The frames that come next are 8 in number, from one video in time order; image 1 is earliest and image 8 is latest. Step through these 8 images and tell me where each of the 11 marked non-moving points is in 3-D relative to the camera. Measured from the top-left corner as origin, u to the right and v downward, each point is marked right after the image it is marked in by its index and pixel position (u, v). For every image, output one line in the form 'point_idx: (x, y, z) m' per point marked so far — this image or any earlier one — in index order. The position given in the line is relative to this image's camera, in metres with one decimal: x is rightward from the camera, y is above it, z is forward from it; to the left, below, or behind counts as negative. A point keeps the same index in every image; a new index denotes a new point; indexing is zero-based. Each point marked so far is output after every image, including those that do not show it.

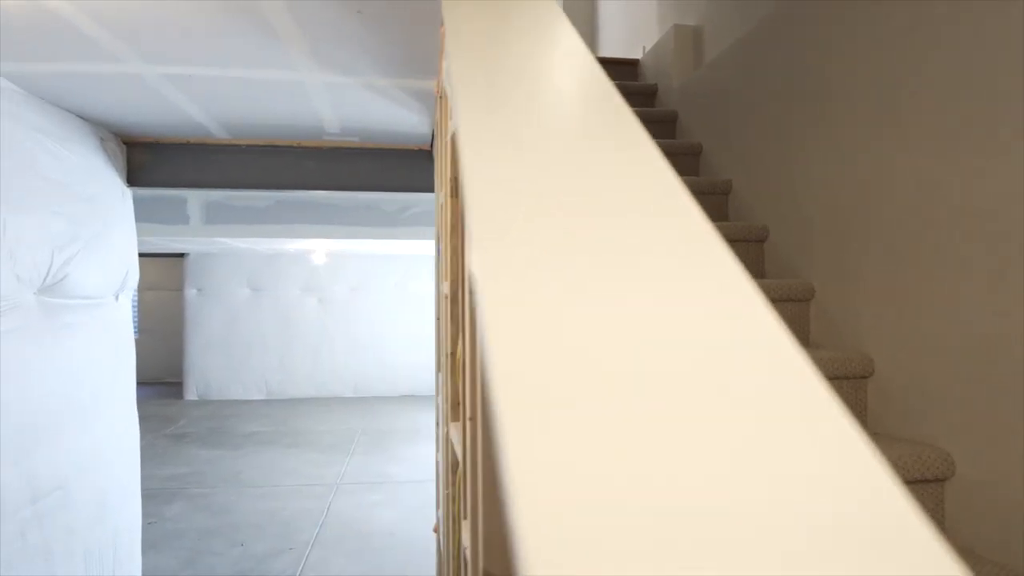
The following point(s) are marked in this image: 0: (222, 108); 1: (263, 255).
0: (-1.1, +0.7, +2.8) m
1: (-3.5, +0.5, +10.0) m
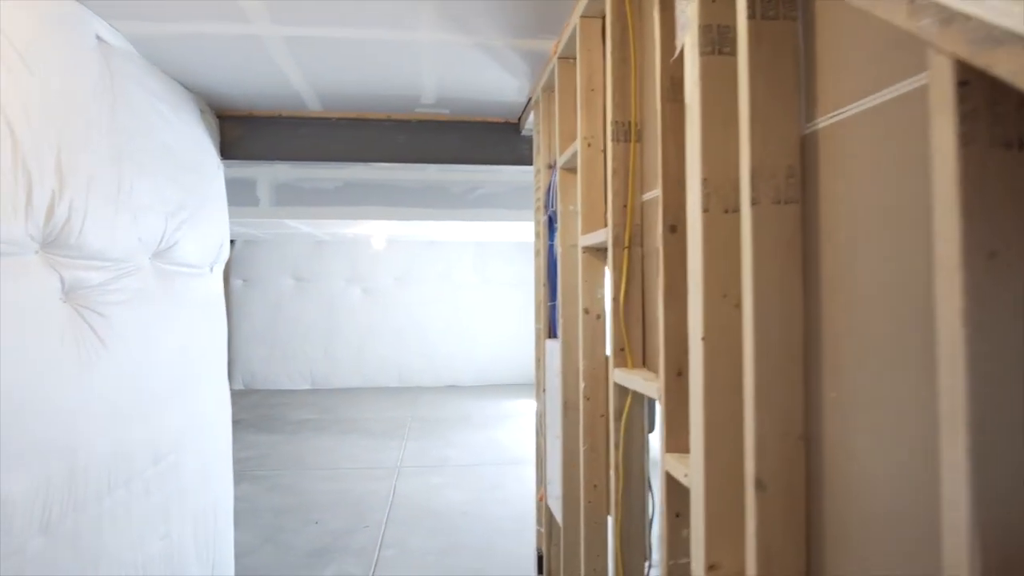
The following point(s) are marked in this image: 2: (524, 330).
0: (-0.7, +0.8, +2.8) m
1: (-2.9, +0.6, +10.0) m
2: (+0.2, -0.6, +10.3) m
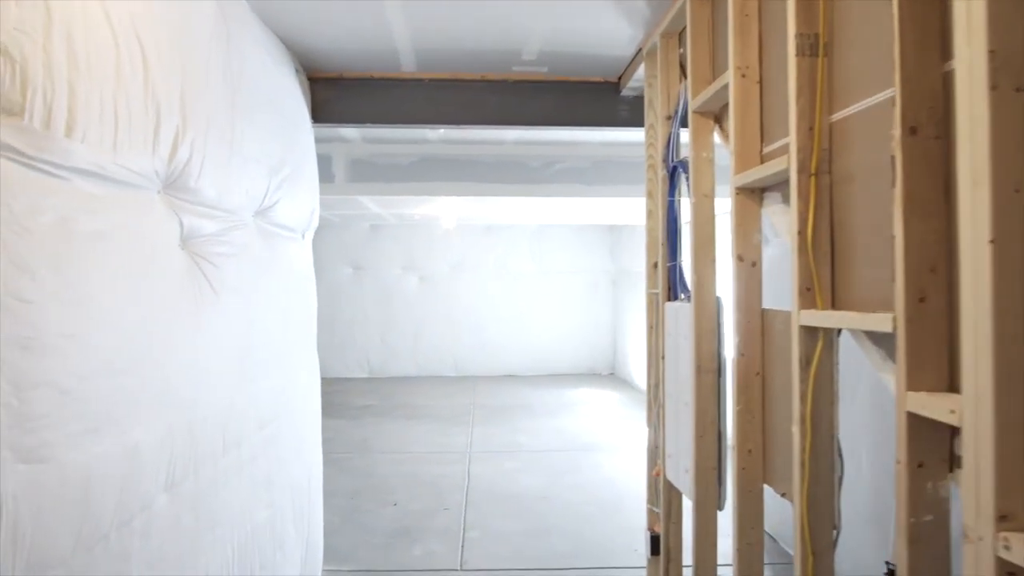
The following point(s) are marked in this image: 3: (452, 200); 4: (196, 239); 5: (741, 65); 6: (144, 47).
0: (-0.3, +1.0, +2.6) m
1: (-2.1, +0.7, +10.0) m
2: (+1.0, -0.4, +10.1) m
3: (-0.4, +0.7, +5.4) m
4: (-0.9, +0.1, +1.9) m
5: (+0.6, +0.6, +1.8) m
6: (-0.8, +0.5, +1.6) m
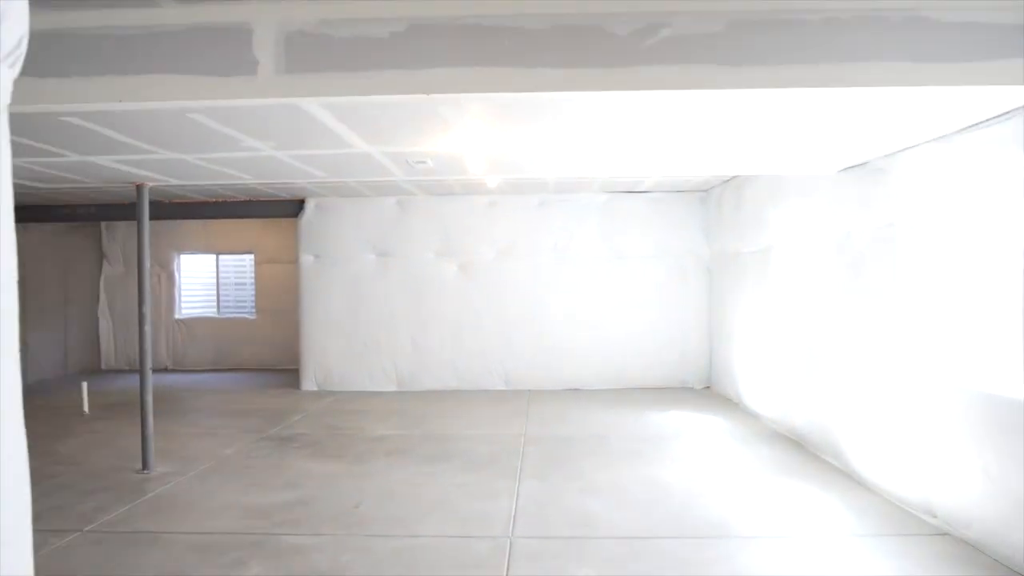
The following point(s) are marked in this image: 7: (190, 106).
0: (-0.3, +1.1, +0.4) m
1: (-1.4, +0.8, +7.9) m
2: (+1.7, -0.3, +7.8) m
3: (-0.1, +0.8, +3.2) m
4: (-0.9, +0.2, -0.2) m
5: (+0.6, +0.7, -0.5) m
6: (-0.9, +0.6, -0.6) m
7: (-1.3, +0.7, +2.8) m
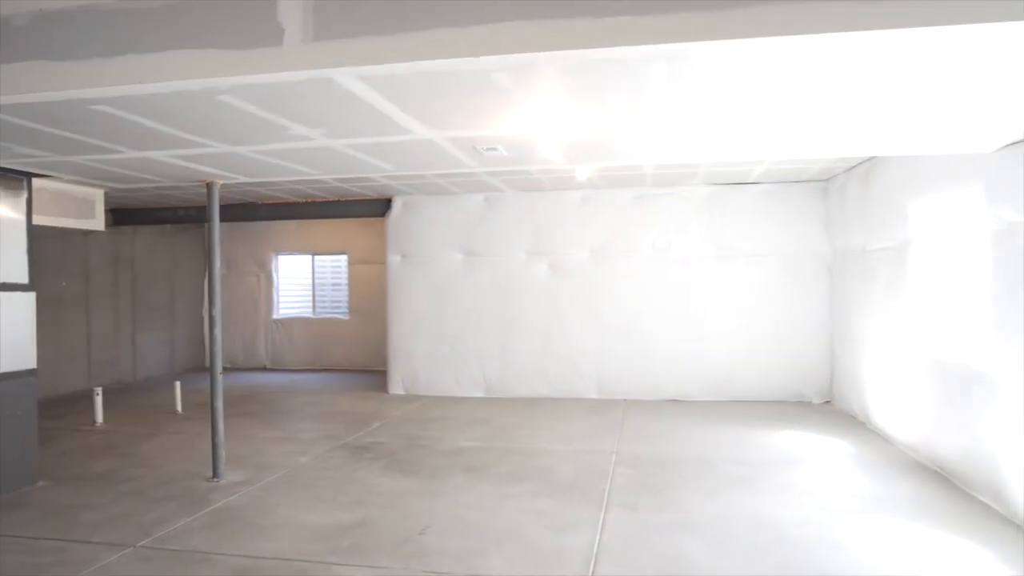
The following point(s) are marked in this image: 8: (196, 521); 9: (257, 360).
0: (-0.4, +1.1, 0.0) m
1: (-0.4, +0.8, +7.6) m
2: (+2.7, -0.3, +6.9) m
3: (+0.1, +0.8, +2.7) m
4: (-1.1, +0.2, -0.6) m
5: (+0.3, +0.7, -1.0) m
6: (-1.1, +0.6, -0.9) m
7: (-1.0, +0.7, +2.5) m
8: (-1.7, -1.3, +3.8) m
9: (-3.9, -1.1, +10.7) m
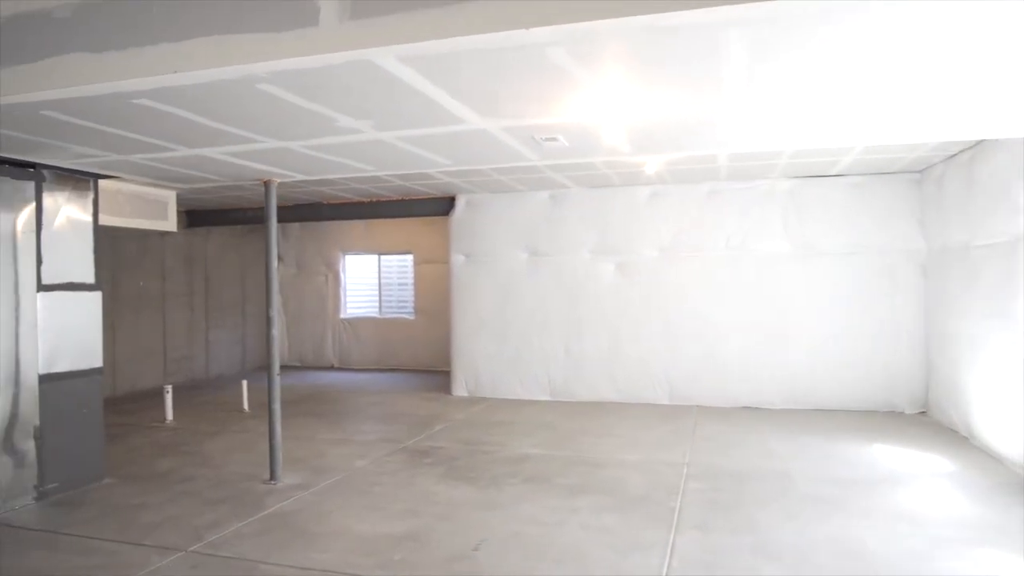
0: (-0.4, +1.1, -0.2) m
1: (+0.3, +0.8, +7.3) m
2: (+3.3, -0.3, +6.4) m
3: (+0.3, +0.8, +2.4) m
4: (-1.2, +0.2, -0.7) m
5: (+0.2, +0.7, -1.3) m
6: (-1.3, +0.6, -1.1) m
7: (-0.9, +0.7, +2.3) m
8: (-1.4, -1.3, +3.7) m
9: (-2.9, -1.1, +10.8) m
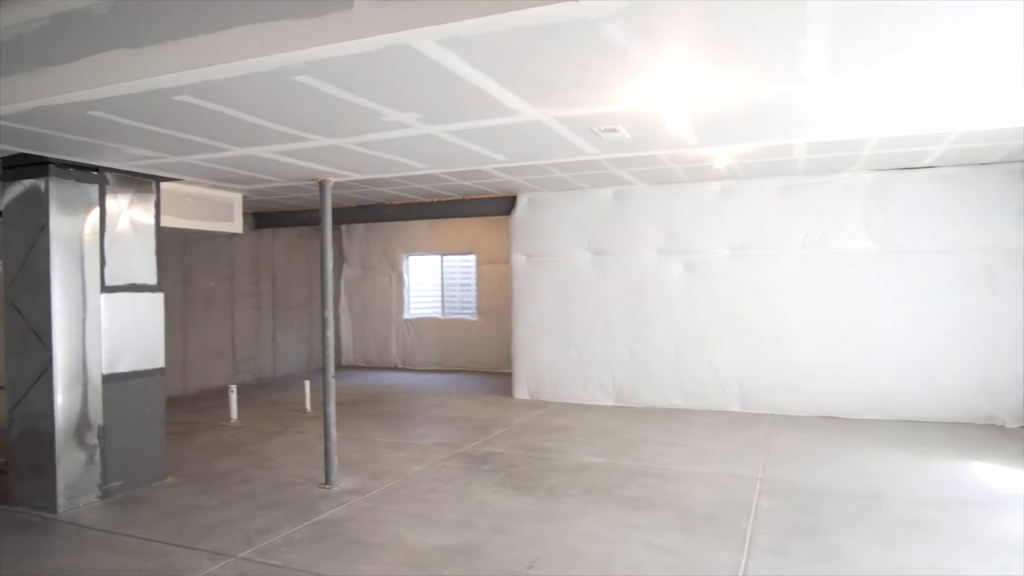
0: (-0.5, +1.0, -0.4) m
1: (+0.9, +0.8, +7.1) m
2: (+3.8, -0.3, +5.9) m
3: (+0.5, +0.7, +2.2) m
4: (-1.3, +0.2, -0.8) m
5: (0.0, +0.6, -1.5) m
6: (-1.4, +0.6, -1.1) m
7: (-0.7, +0.7, +2.2) m
8: (-1.1, -1.3, +3.6) m
9: (-1.9, -1.1, +10.8) m
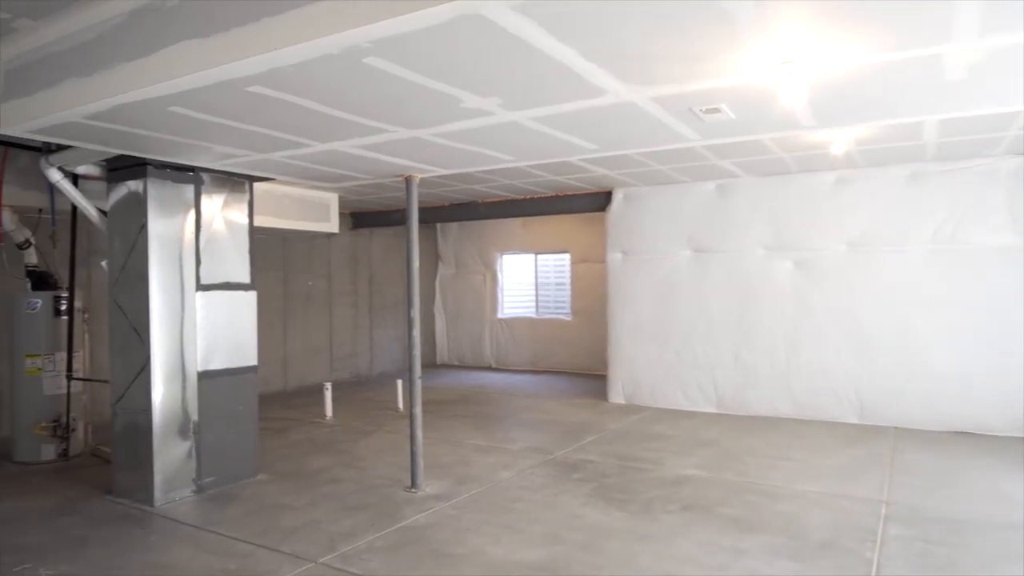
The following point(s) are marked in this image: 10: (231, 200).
0: (-0.6, +1.1, -0.5) m
1: (+1.9, +0.8, +6.6) m
2: (+4.5, -0.3, +5.1) m
3: (+0.7, +0.8, +1.8) m
4: (-1.5, +0.2, -0.8) m
5: (-0.3, +0.7, -1.7) m
6: (-1.7, +0.6, -1.1) m
7: (-0.5, +0.7, +2.0) m
8: (-0.7, -1.3, +3.5) m
9: (-0.4, -1.1, +10.7) m
10: (-1.8, +0.6, +4.5) m
